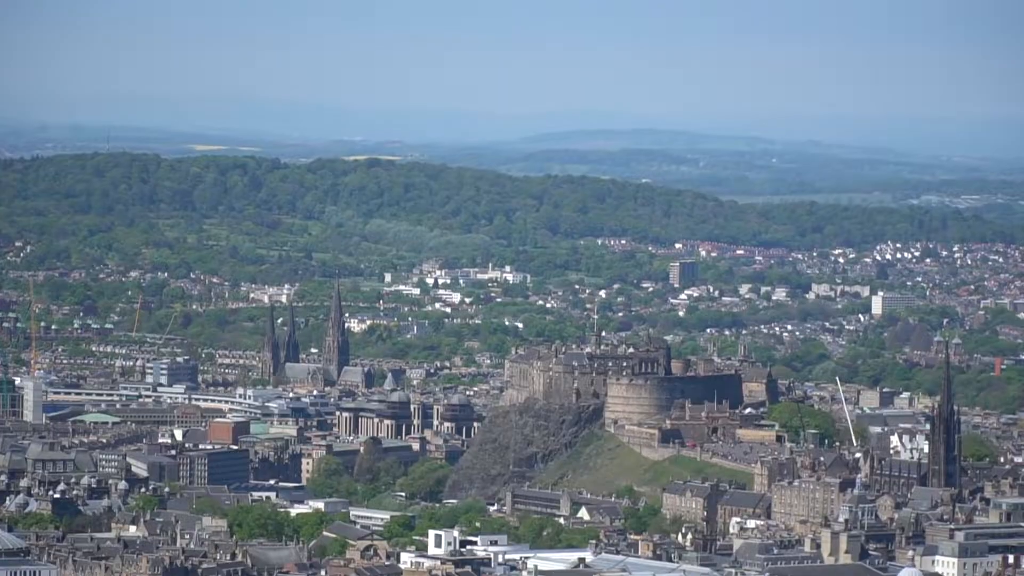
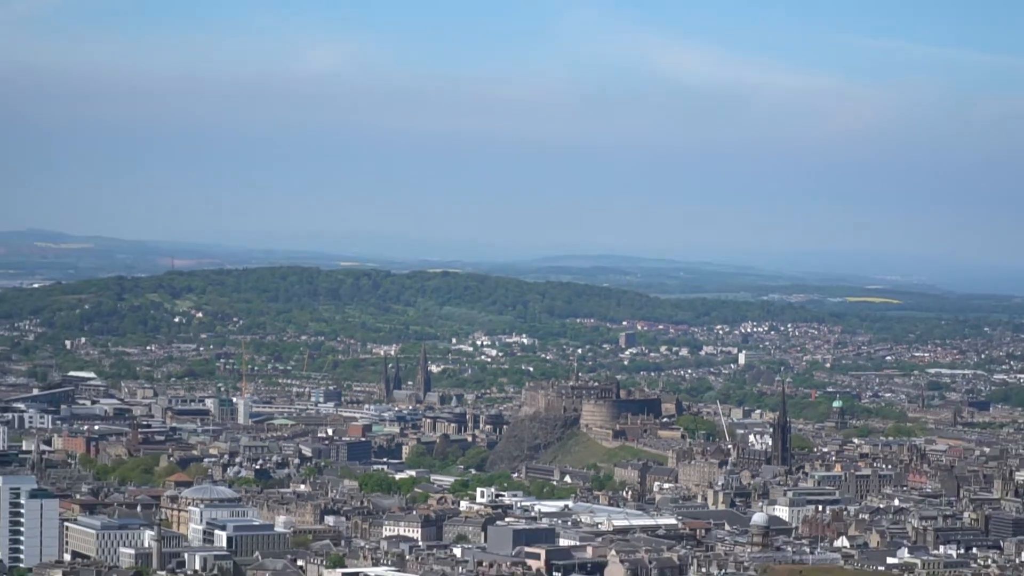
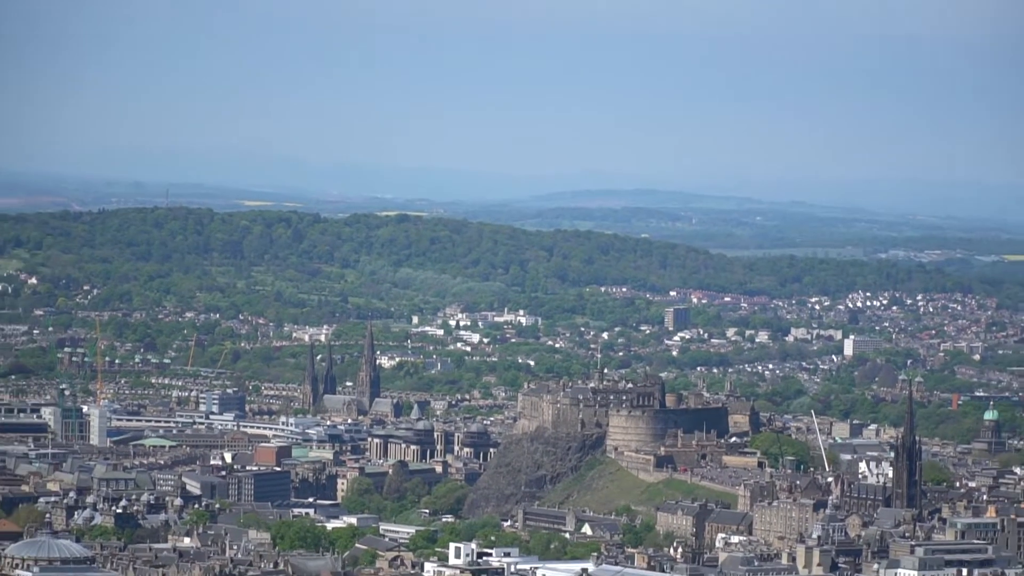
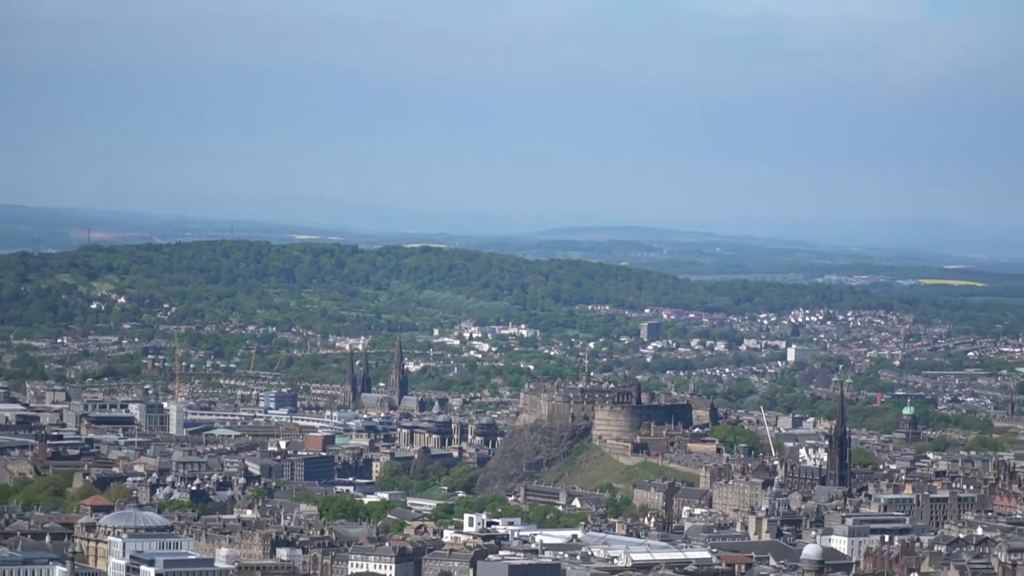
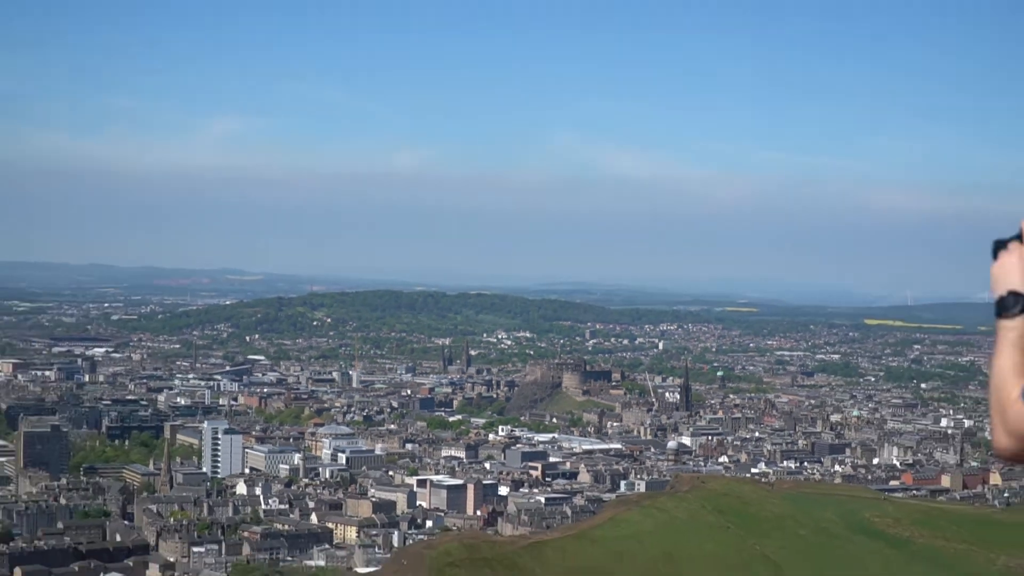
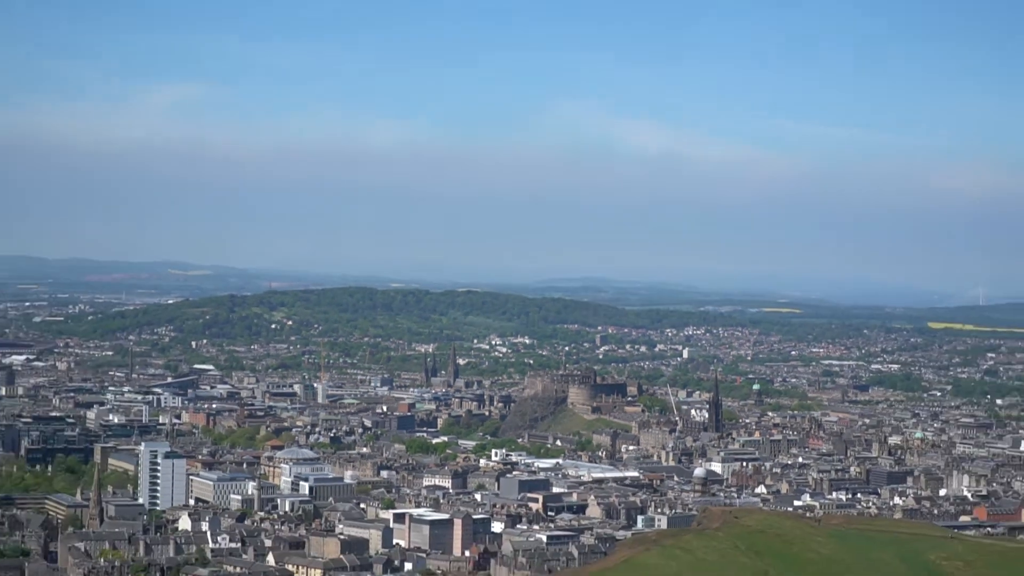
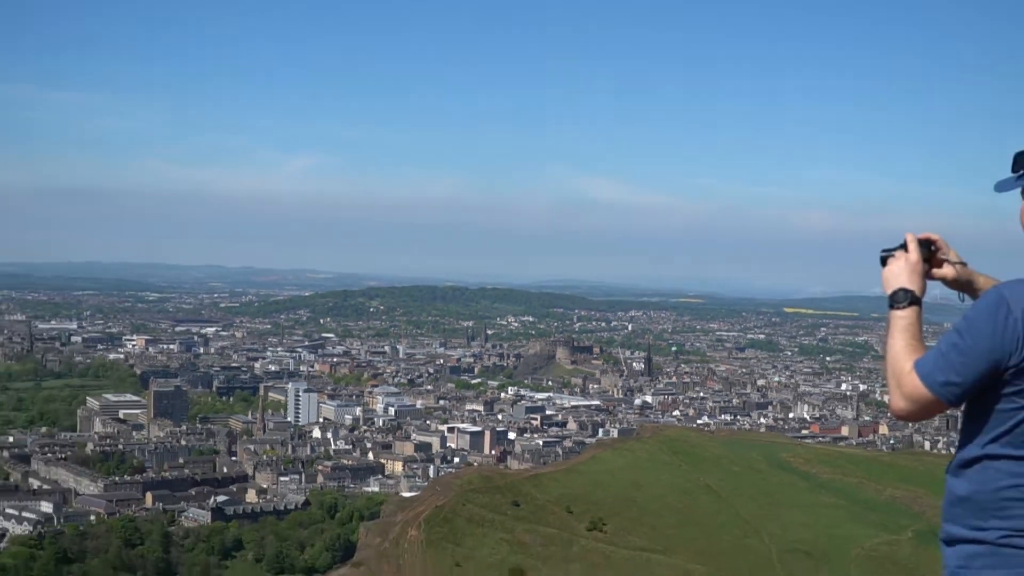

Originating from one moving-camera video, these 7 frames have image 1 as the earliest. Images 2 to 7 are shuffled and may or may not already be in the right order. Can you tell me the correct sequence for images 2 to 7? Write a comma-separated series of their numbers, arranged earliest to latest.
3, 4, 2, 6, 5, 7
